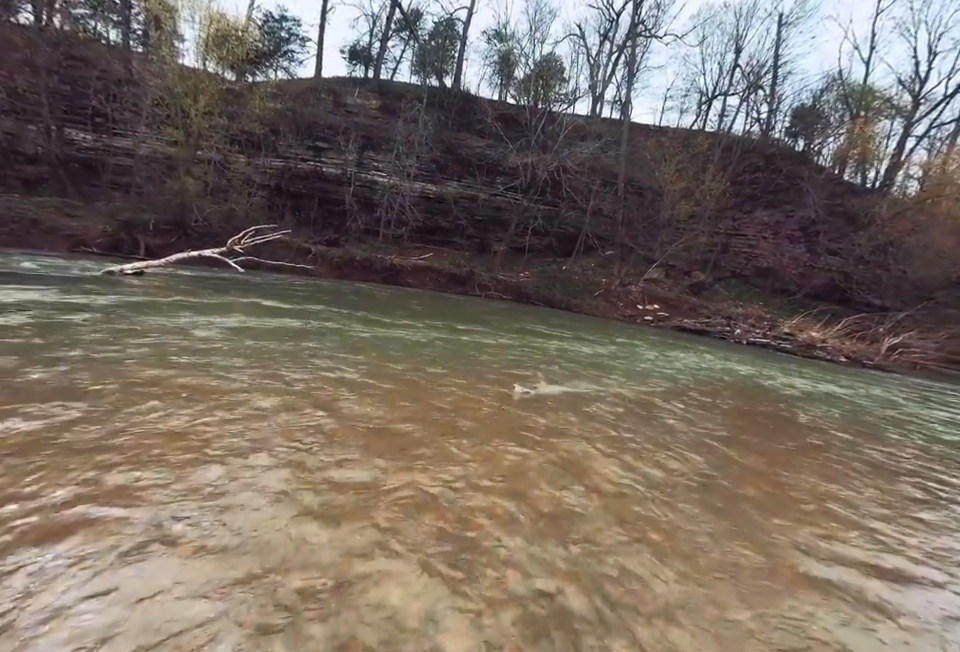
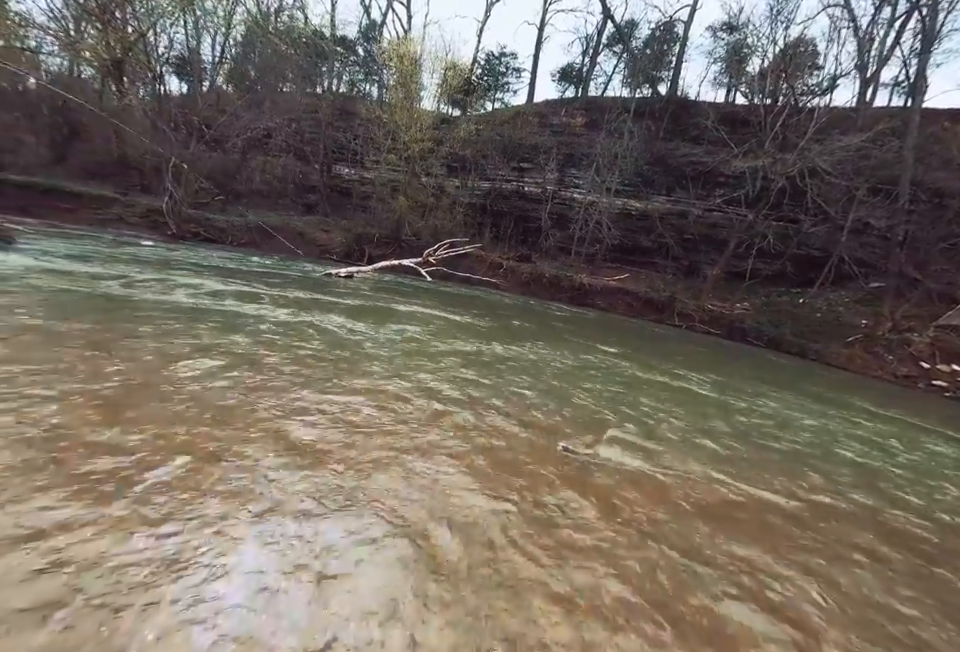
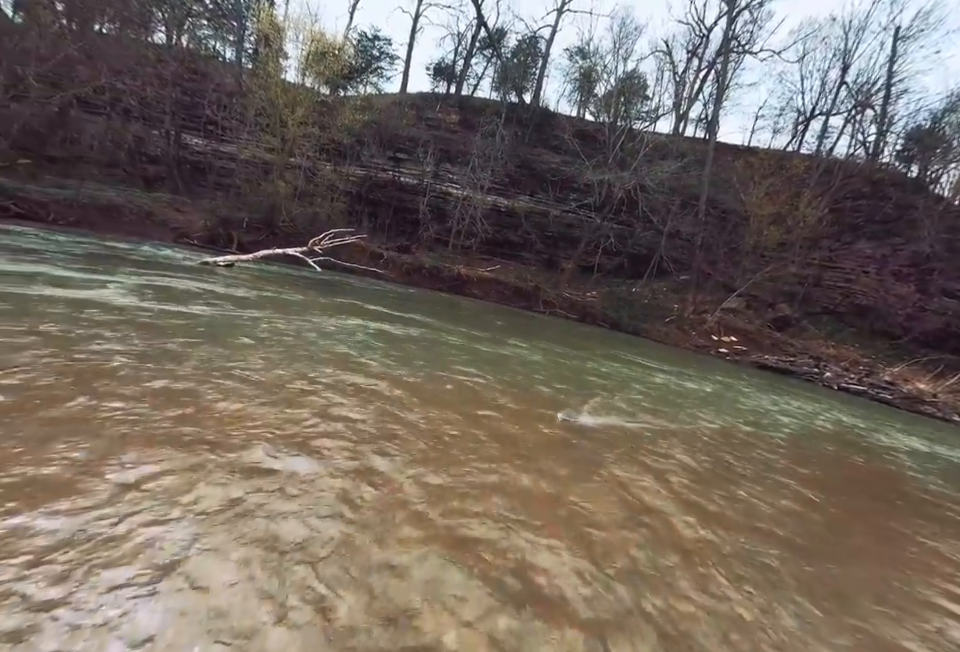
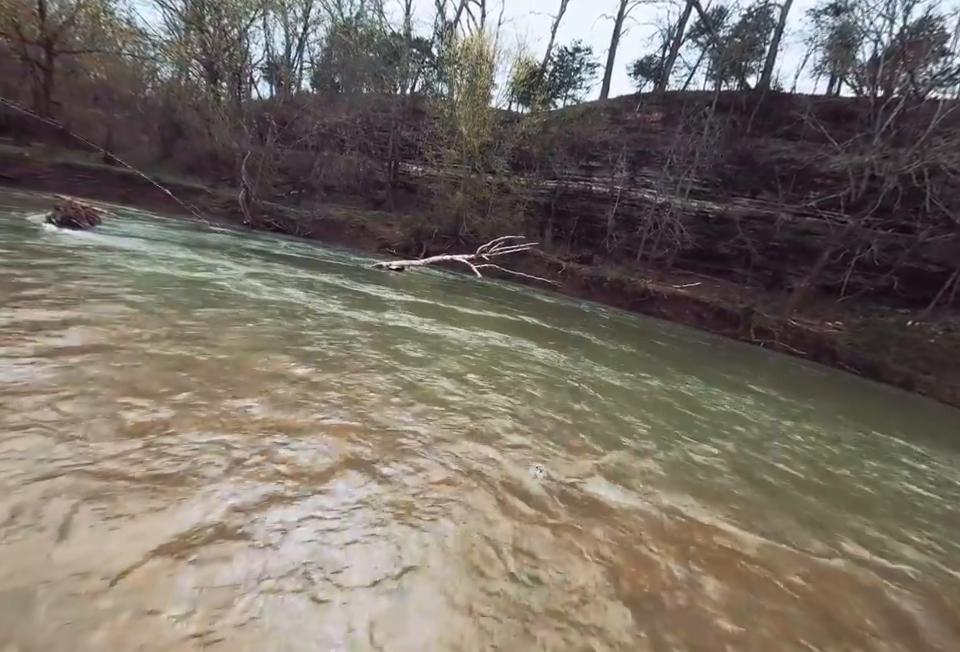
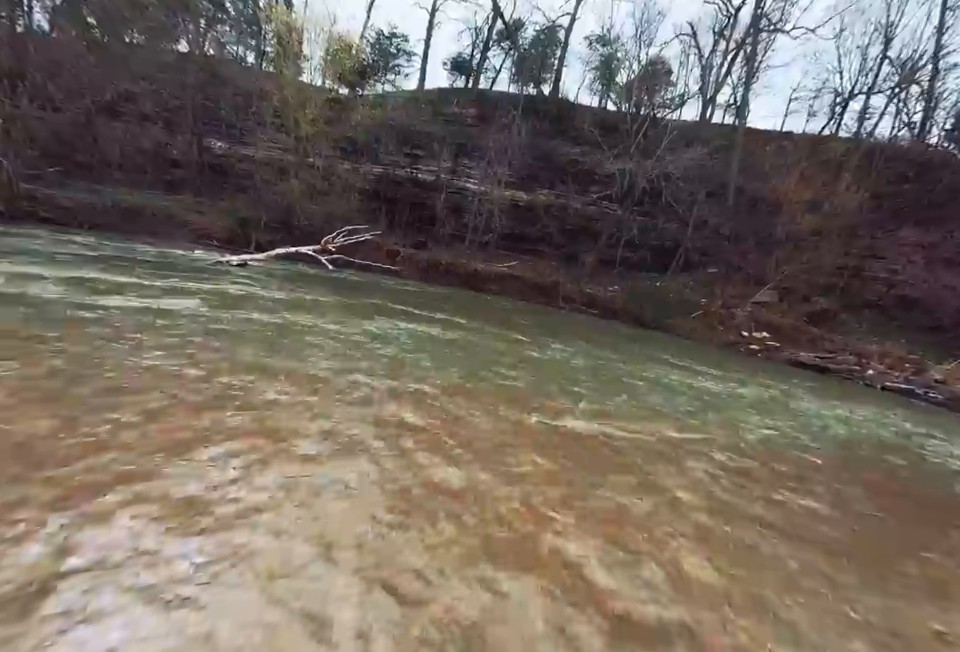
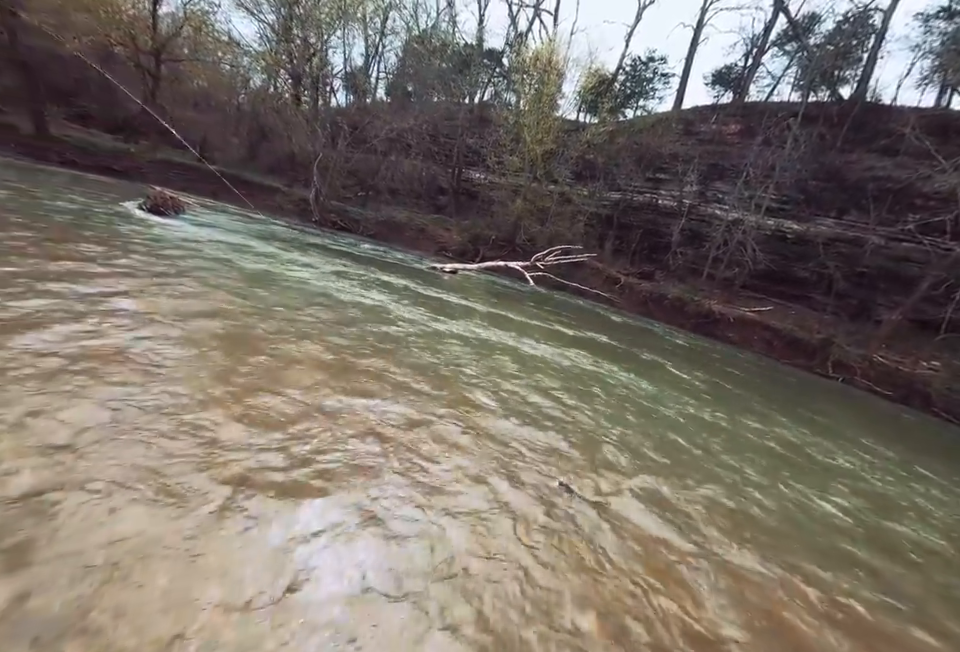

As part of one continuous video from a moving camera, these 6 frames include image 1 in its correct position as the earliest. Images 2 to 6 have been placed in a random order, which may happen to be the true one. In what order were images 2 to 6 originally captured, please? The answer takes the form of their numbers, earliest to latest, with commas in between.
3, 5, 2, 4, 6
